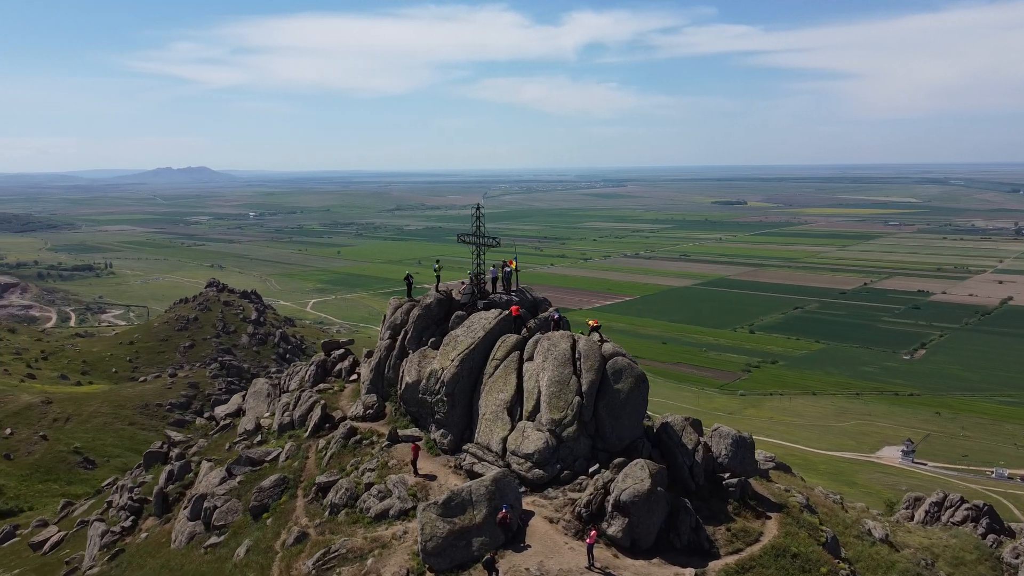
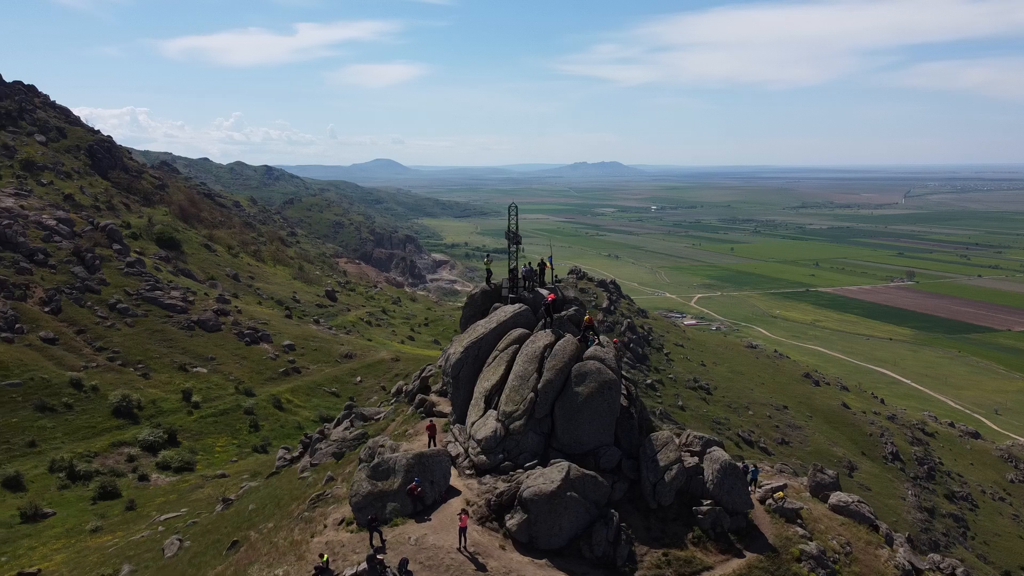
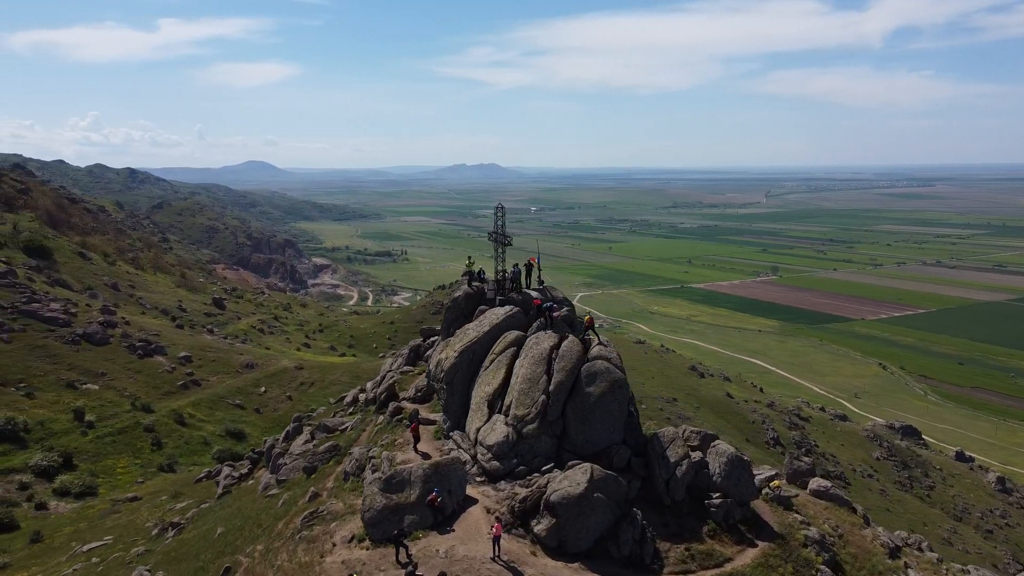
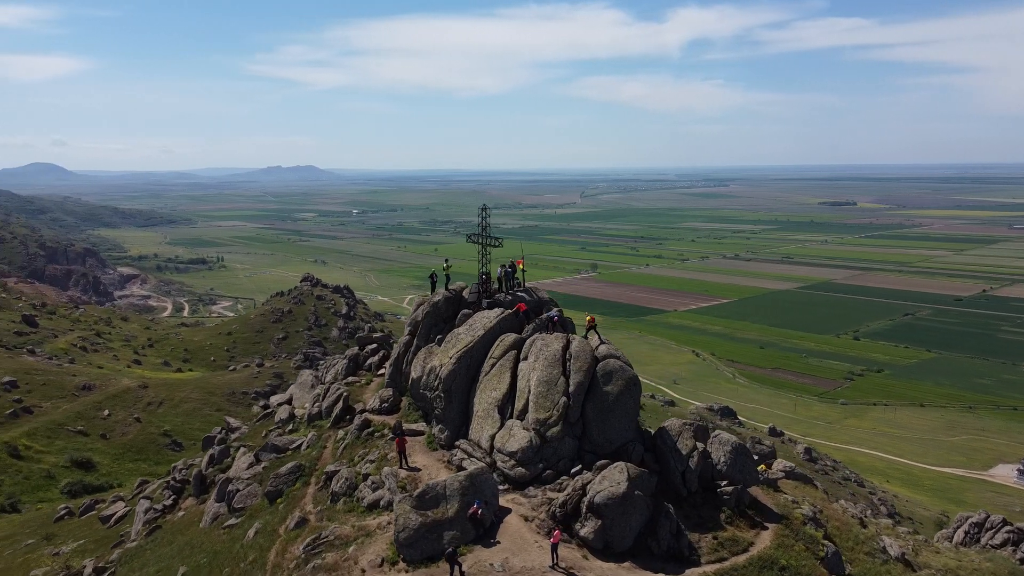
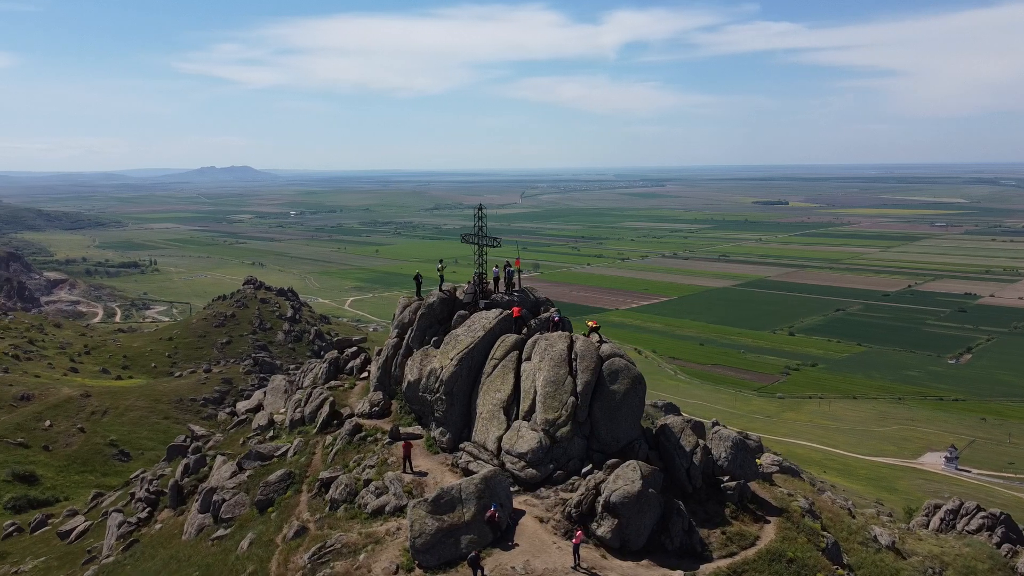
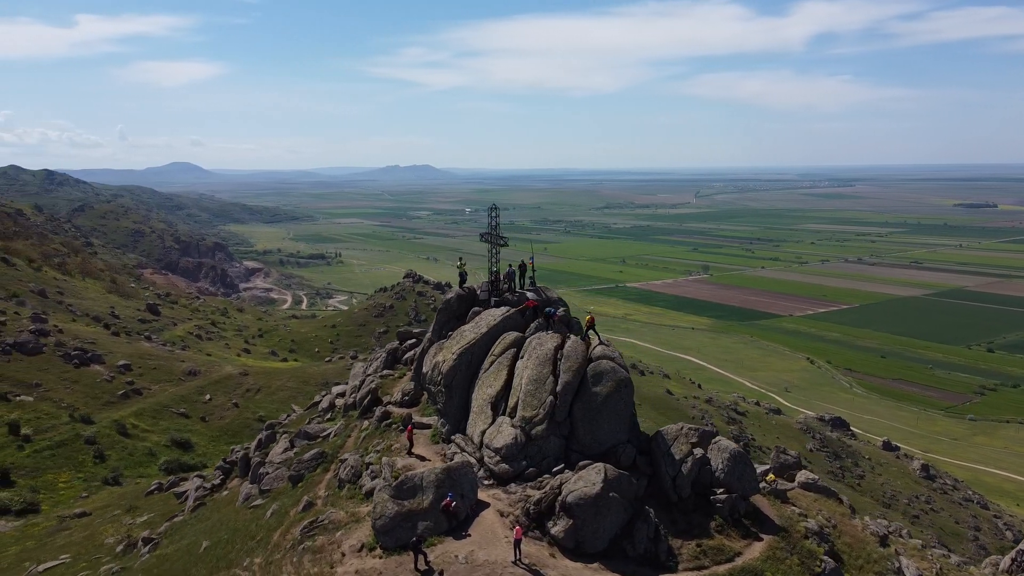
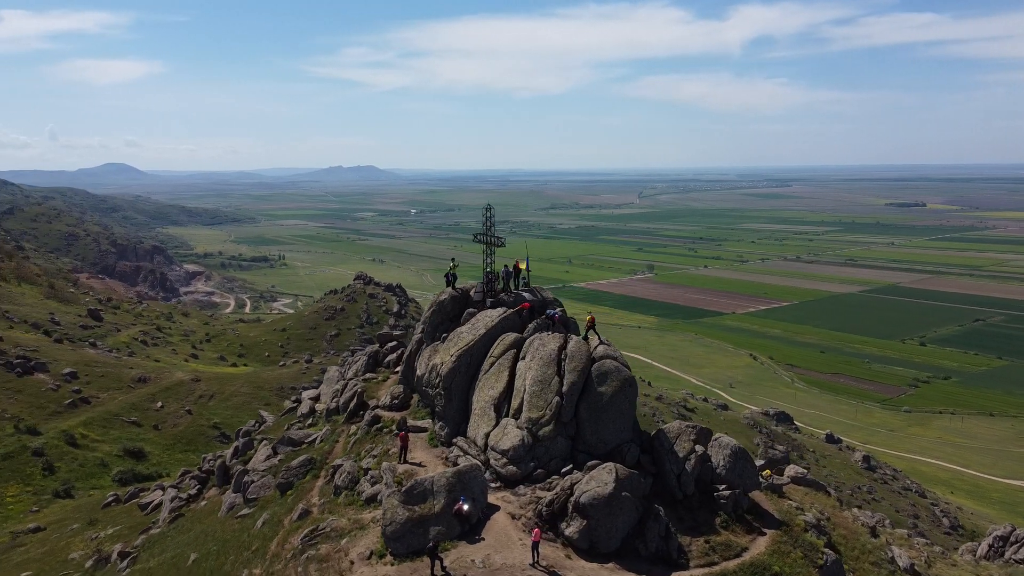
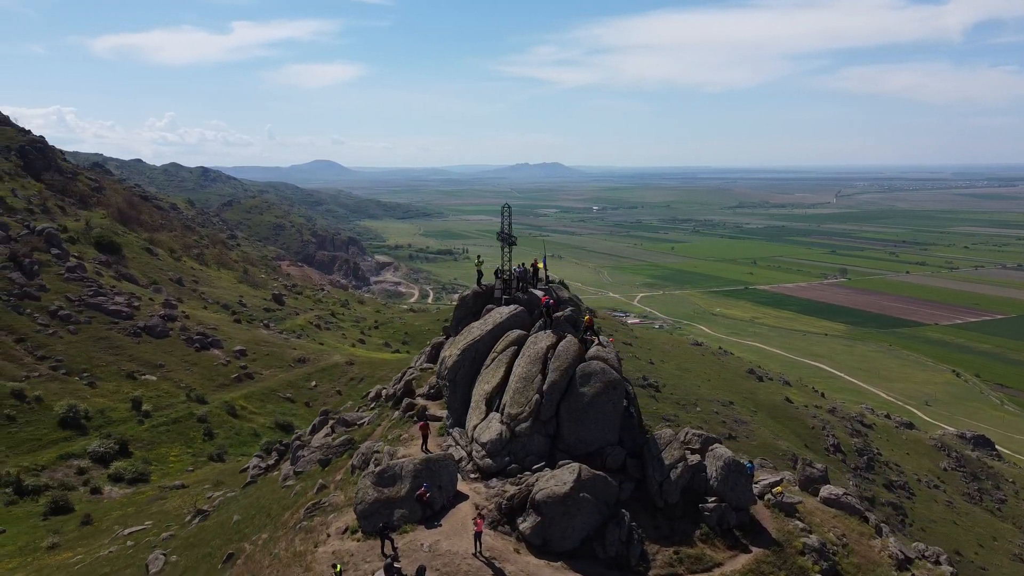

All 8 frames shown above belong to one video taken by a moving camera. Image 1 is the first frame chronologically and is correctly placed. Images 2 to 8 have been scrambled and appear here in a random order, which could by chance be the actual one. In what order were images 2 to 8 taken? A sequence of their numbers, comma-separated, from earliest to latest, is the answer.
5, 4, 7, 6, 3, 8, 2
